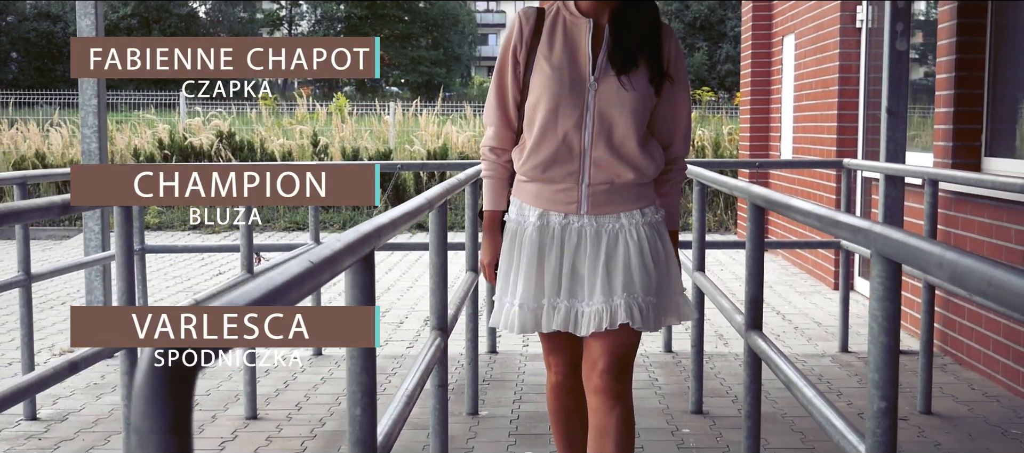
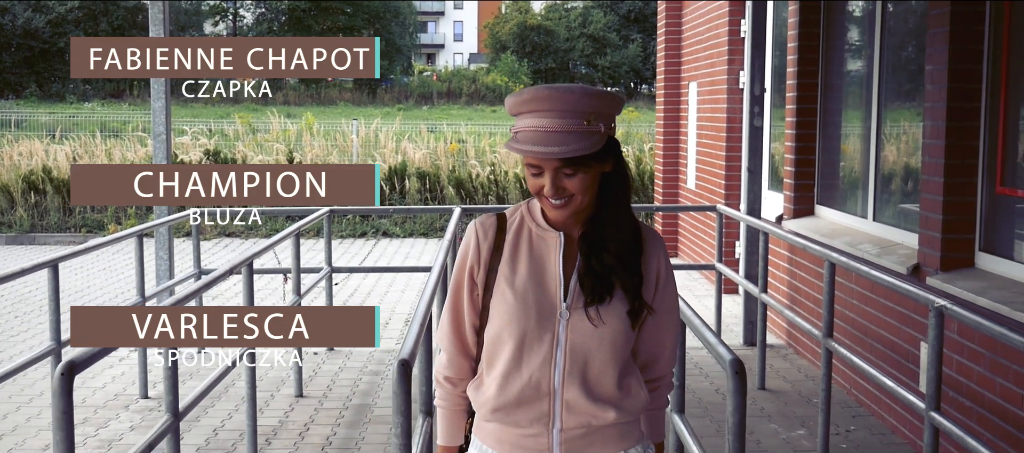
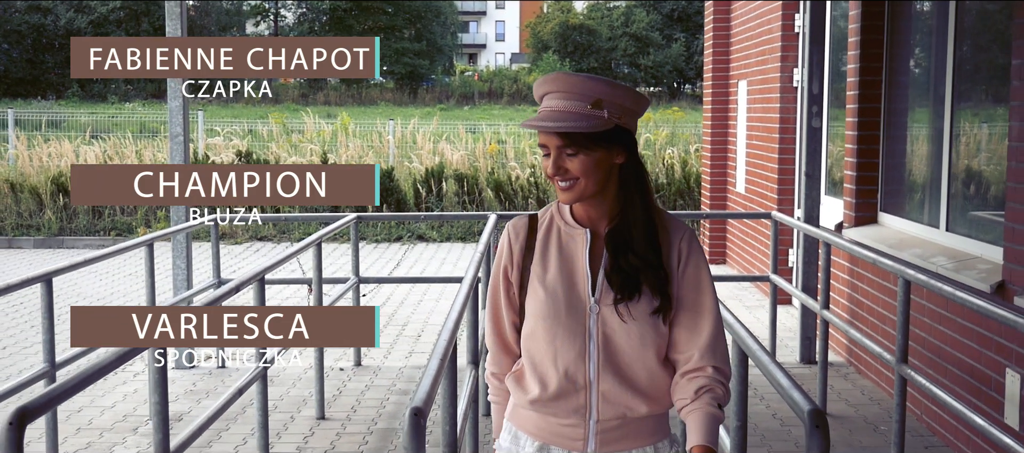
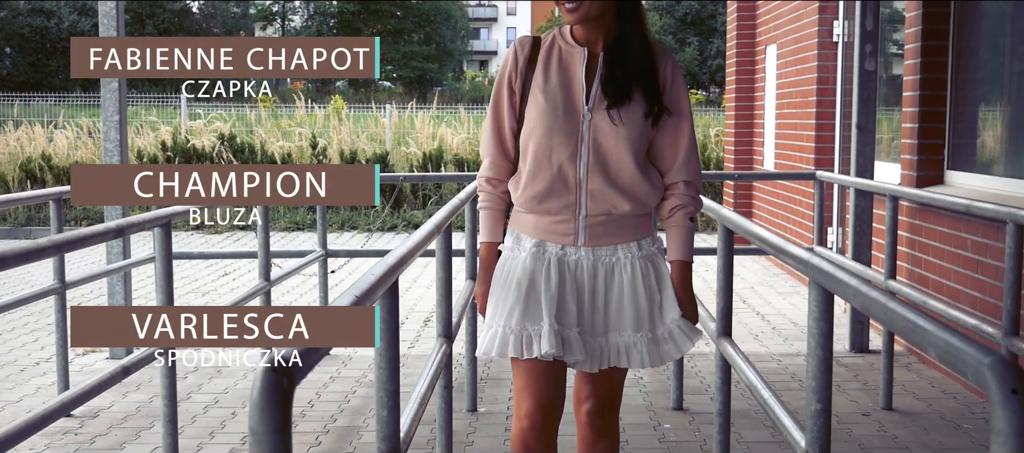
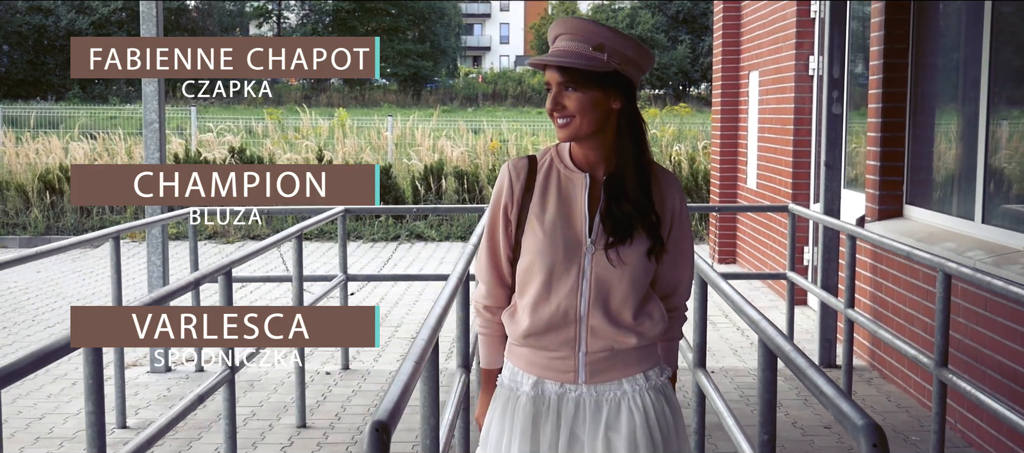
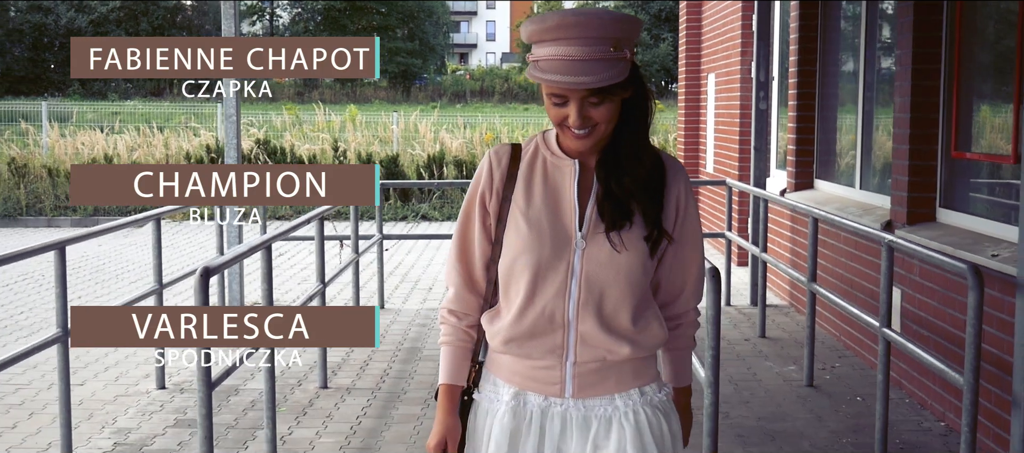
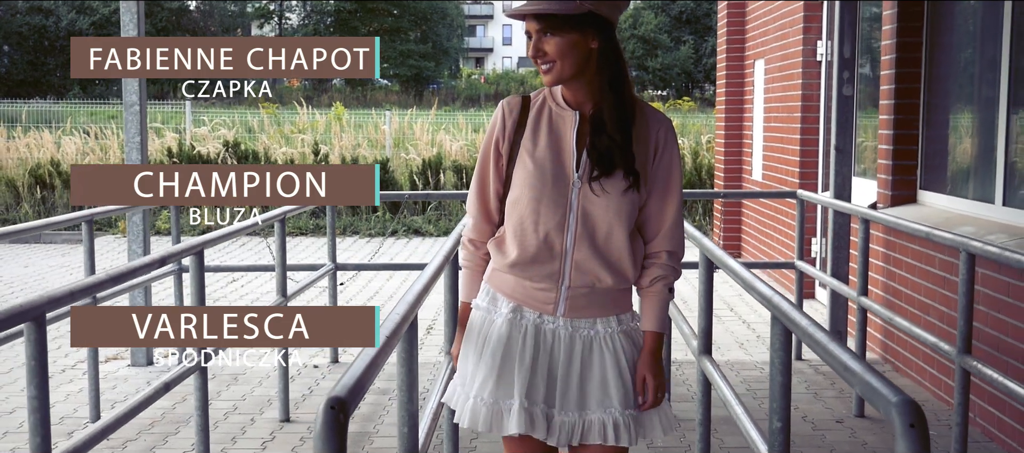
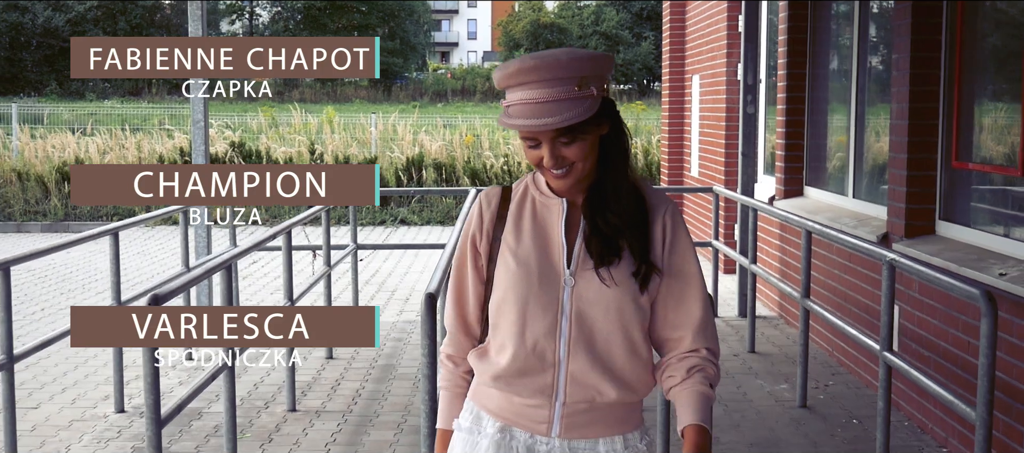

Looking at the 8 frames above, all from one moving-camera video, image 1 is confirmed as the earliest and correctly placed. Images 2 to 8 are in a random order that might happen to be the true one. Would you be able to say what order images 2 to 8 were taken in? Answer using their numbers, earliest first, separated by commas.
4, 7, 5, 3, 2, 8, 6
